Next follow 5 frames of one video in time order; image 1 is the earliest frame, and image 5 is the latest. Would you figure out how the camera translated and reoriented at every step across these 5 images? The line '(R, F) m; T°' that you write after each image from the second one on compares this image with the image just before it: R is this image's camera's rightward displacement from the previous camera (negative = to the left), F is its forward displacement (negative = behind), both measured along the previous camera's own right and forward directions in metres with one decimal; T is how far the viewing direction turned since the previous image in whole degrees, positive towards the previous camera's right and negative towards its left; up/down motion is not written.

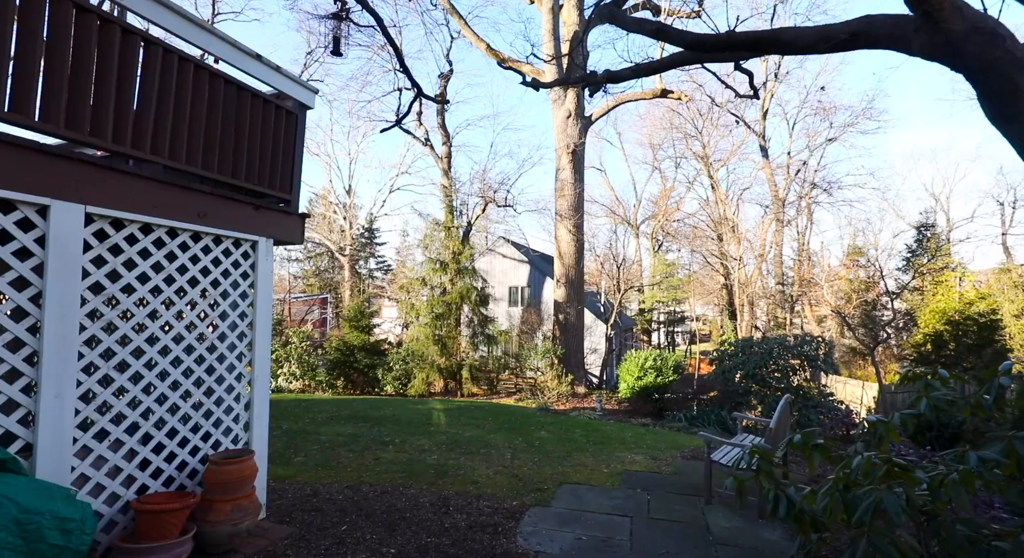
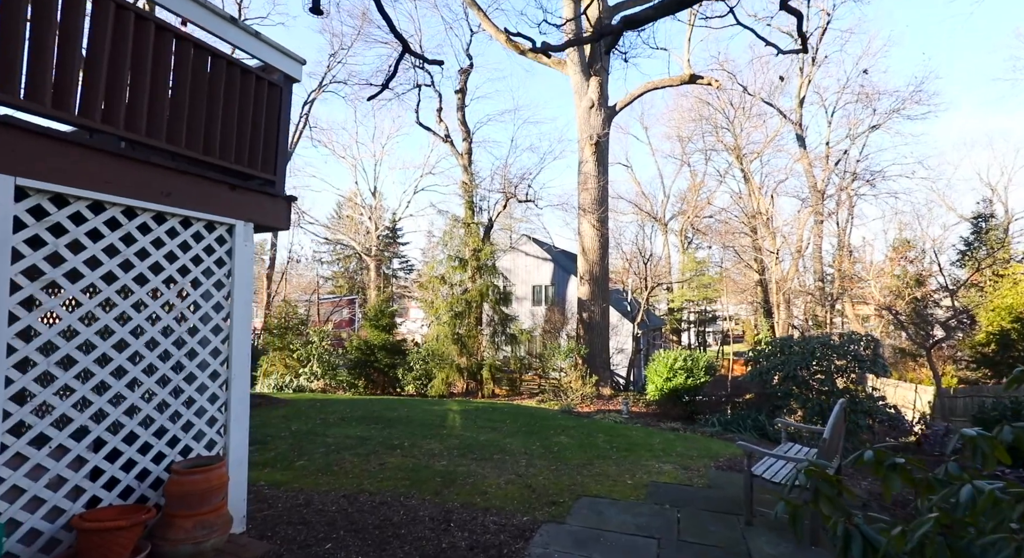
(+0.1, +0.6) m; -3°
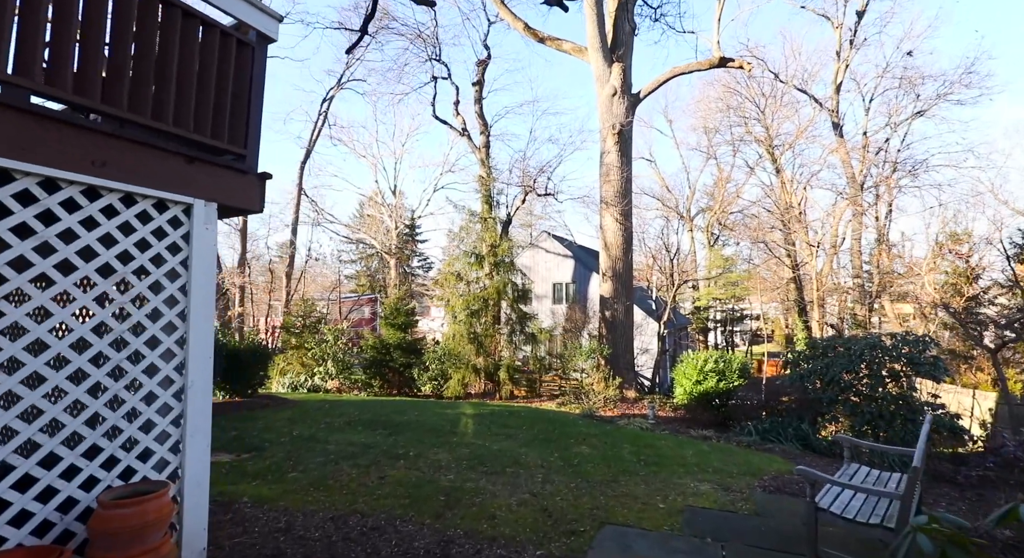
(+0.1, +0.7) m; -2°
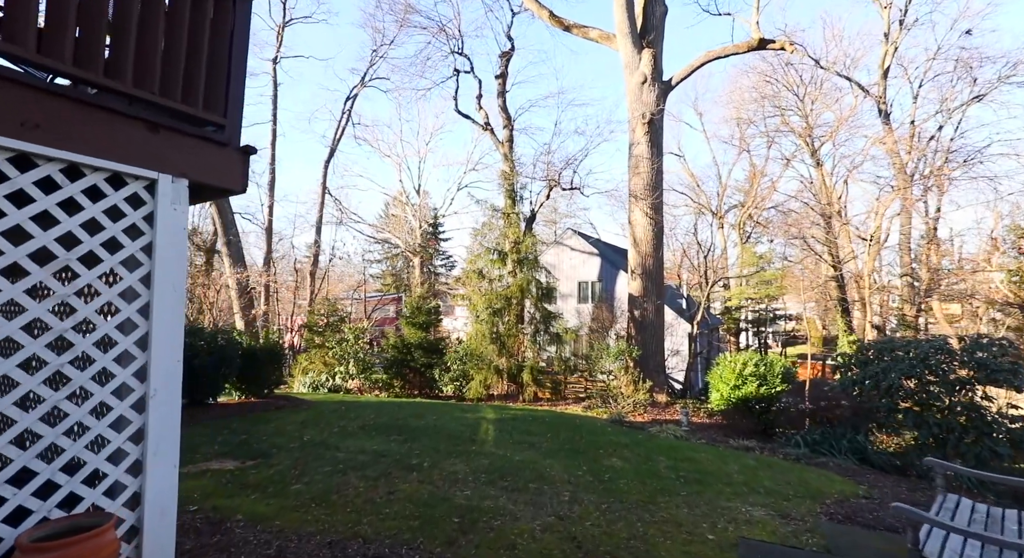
(0.0, +0.6) m; -2°
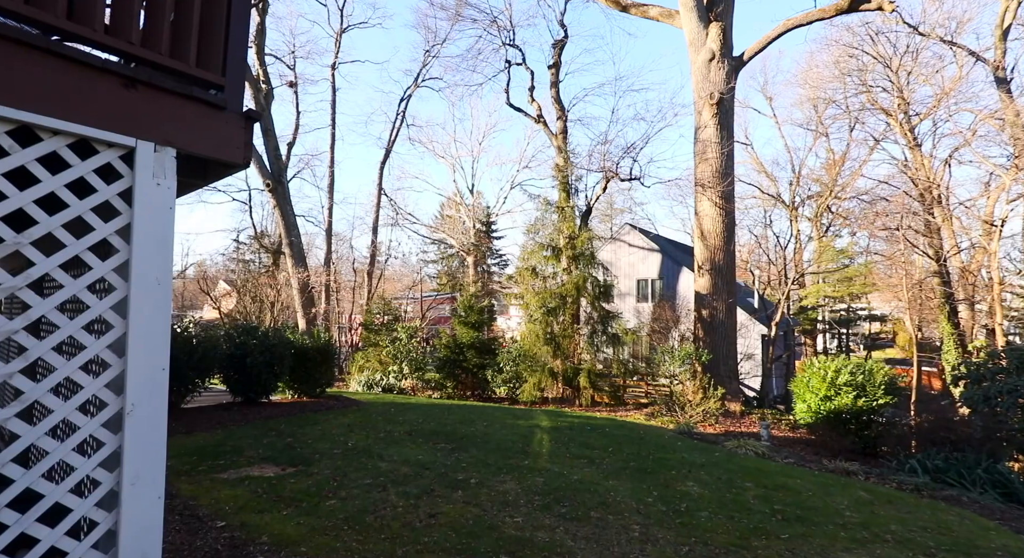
(0.0, +0.9) m; -5°
